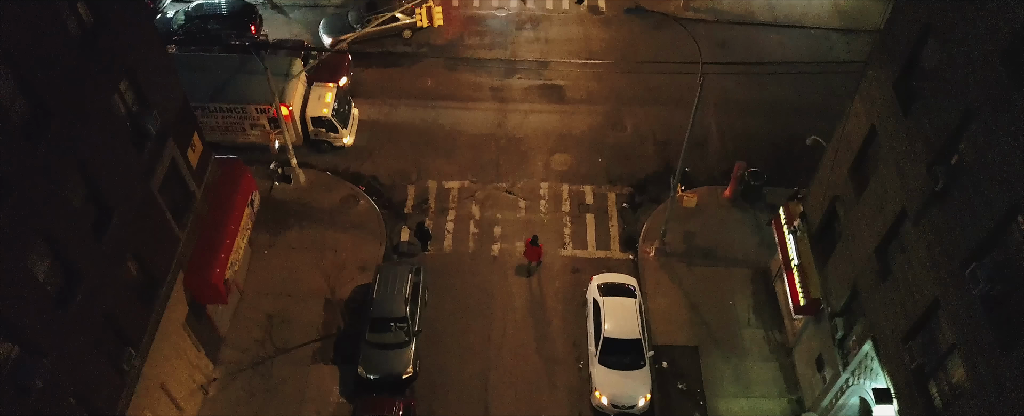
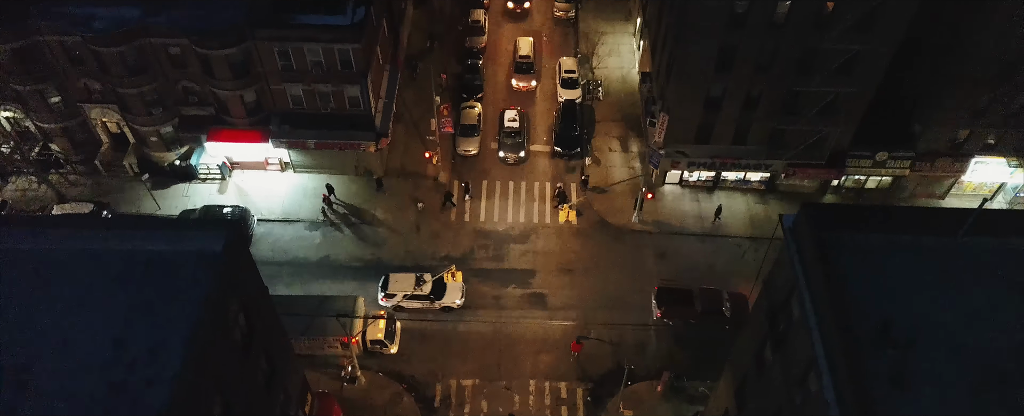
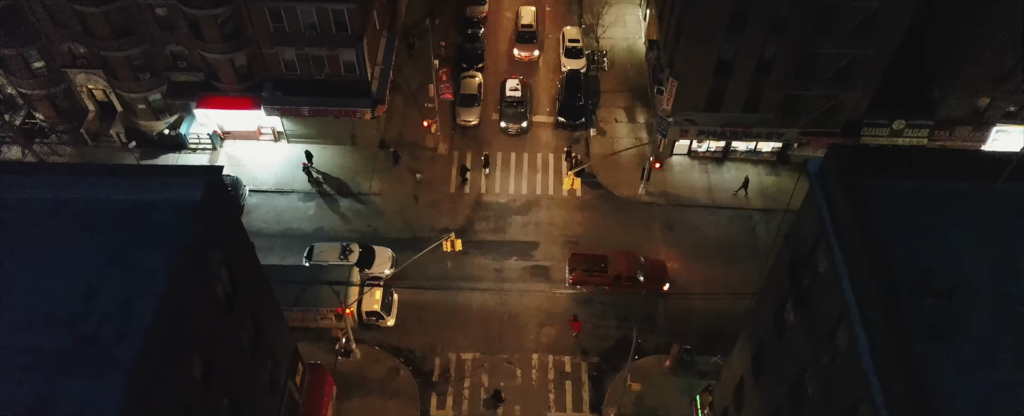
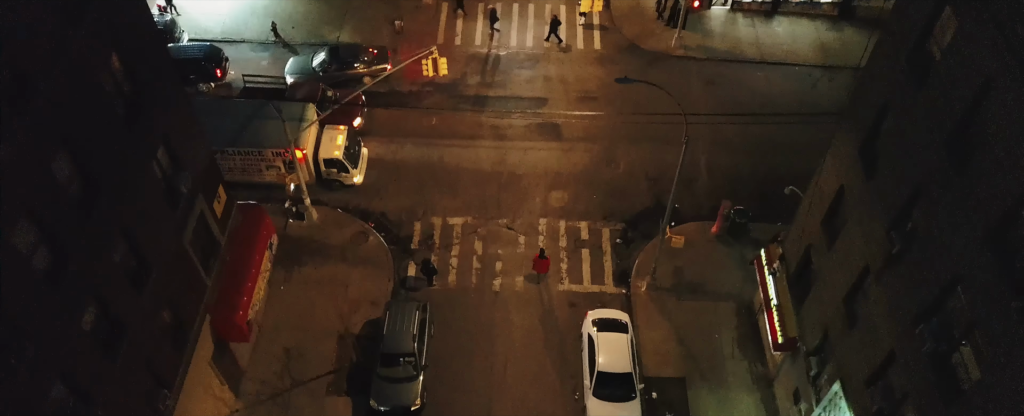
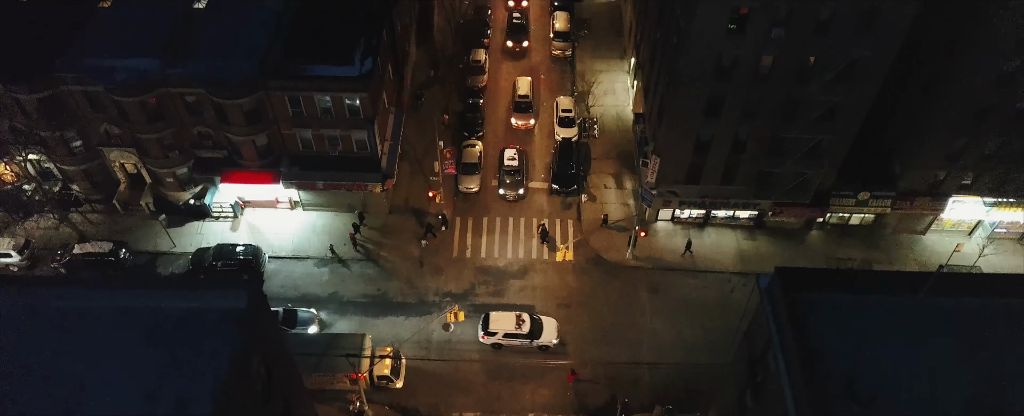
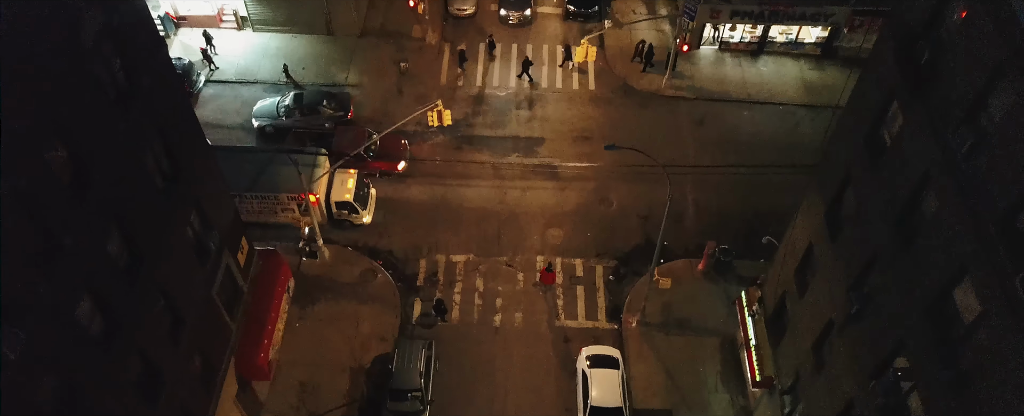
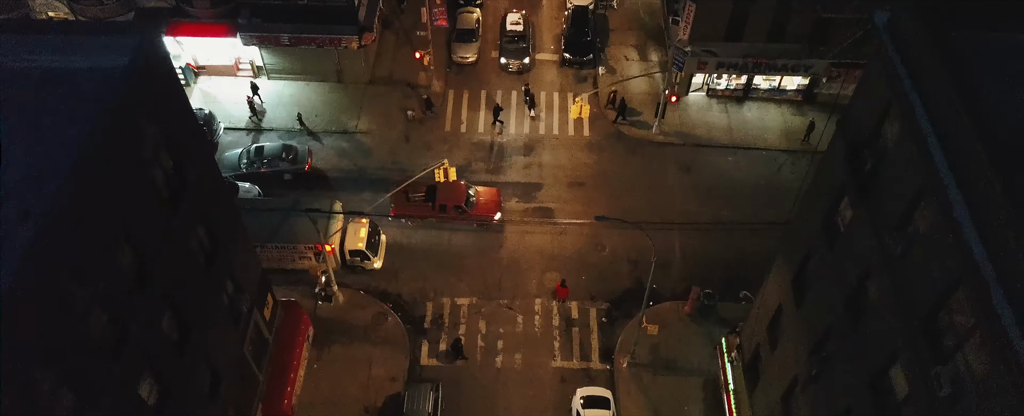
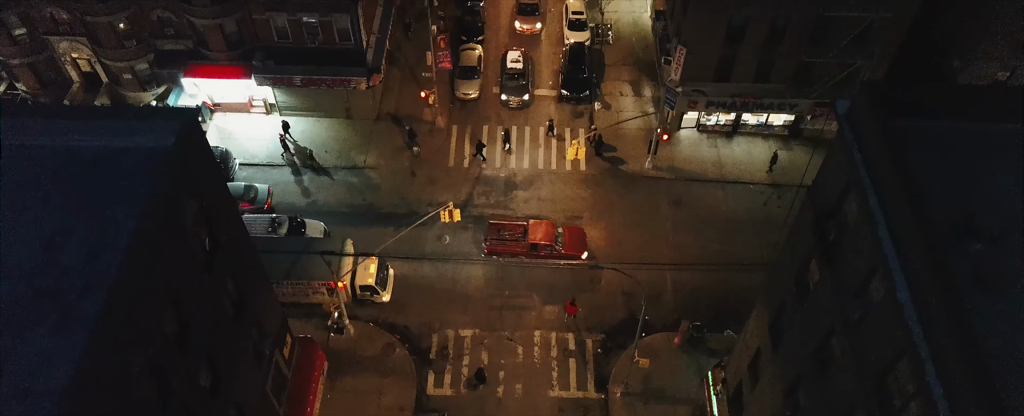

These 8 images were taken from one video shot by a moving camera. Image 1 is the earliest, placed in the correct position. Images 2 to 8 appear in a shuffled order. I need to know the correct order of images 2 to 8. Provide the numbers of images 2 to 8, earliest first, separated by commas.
4, 6, 7, 8, 3, 2, 5
